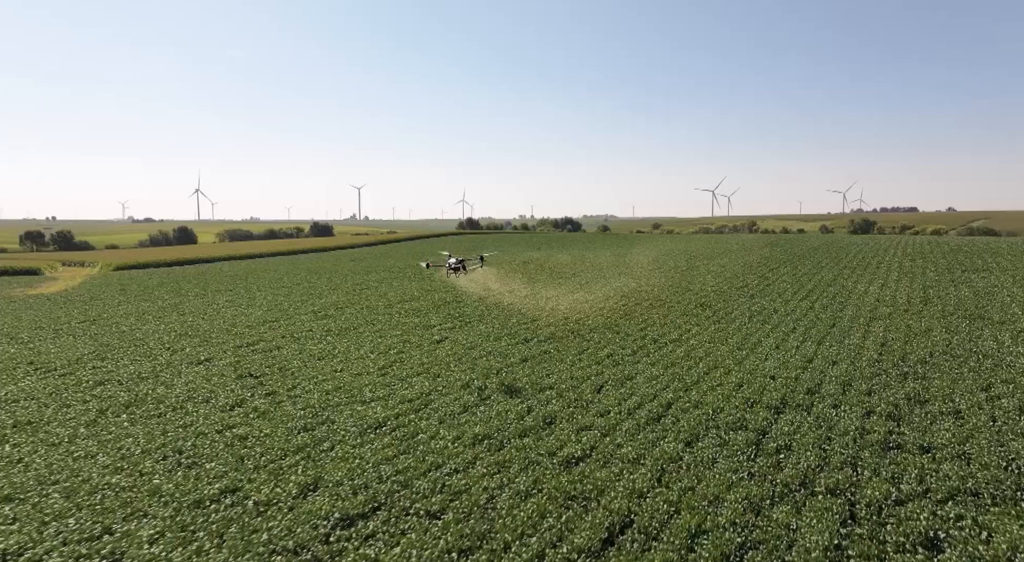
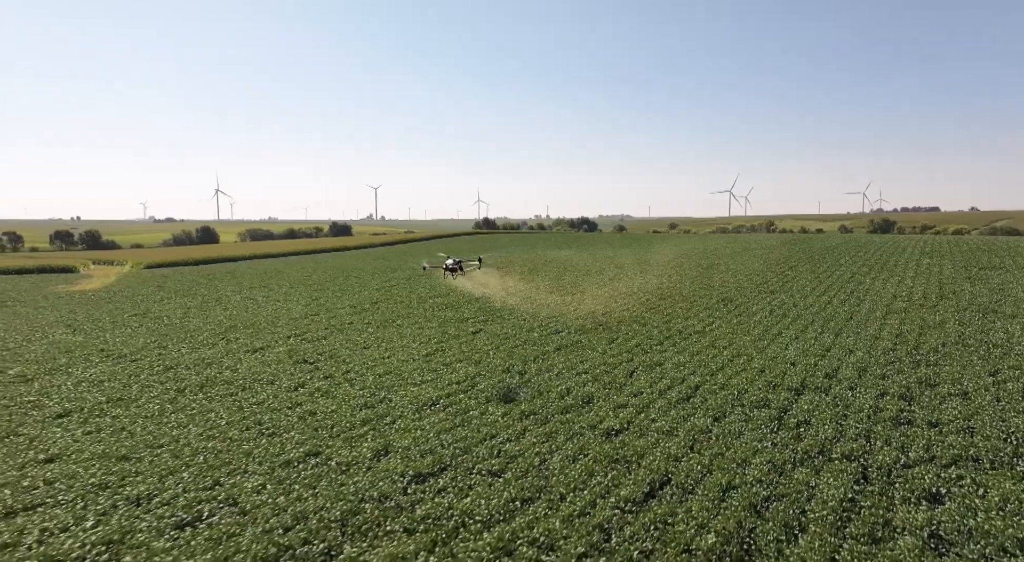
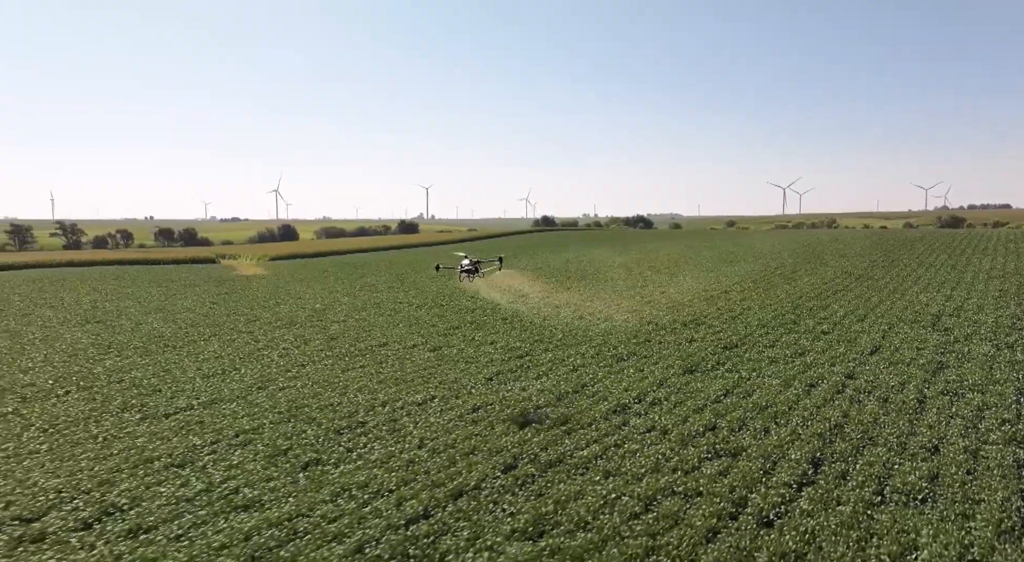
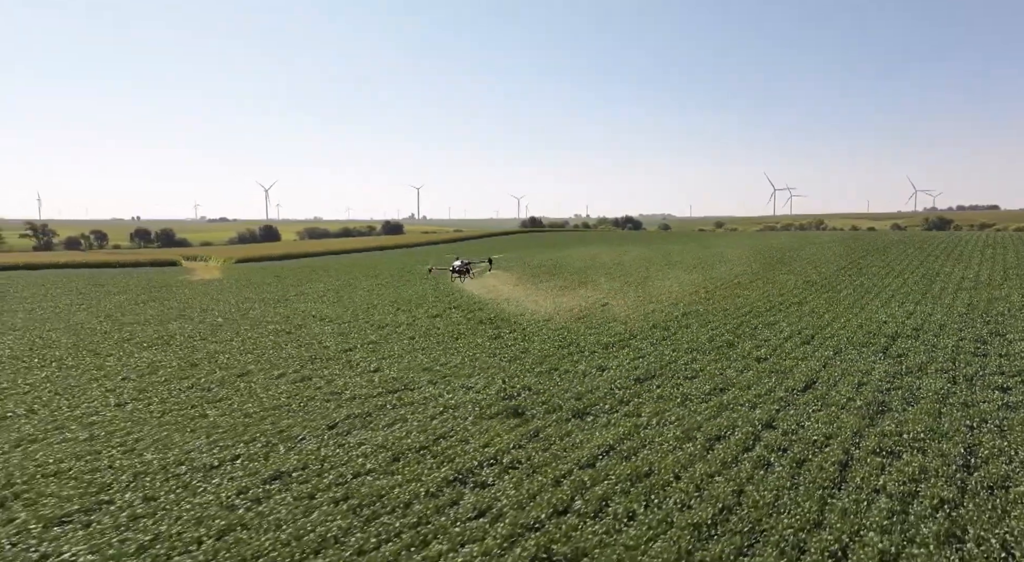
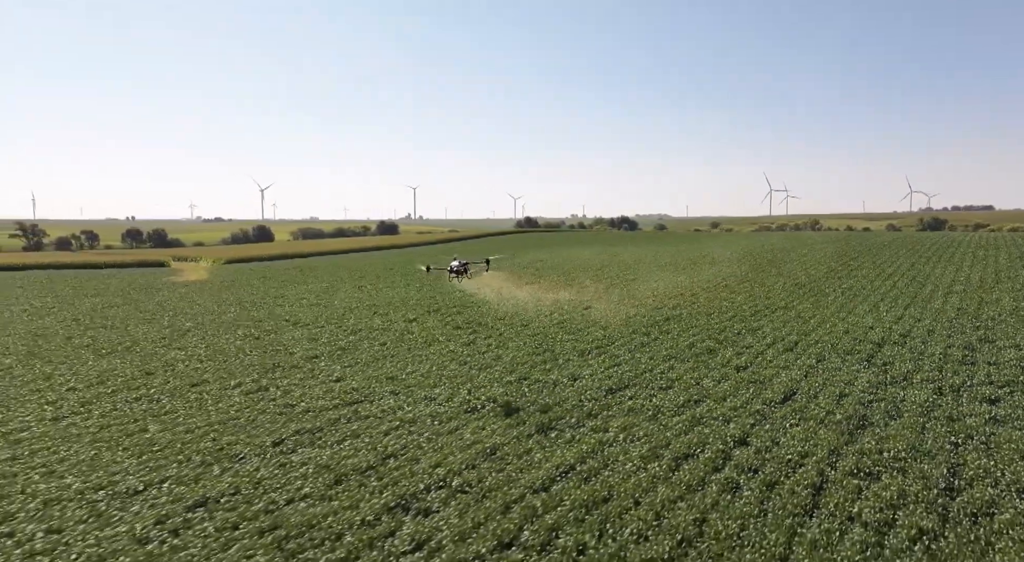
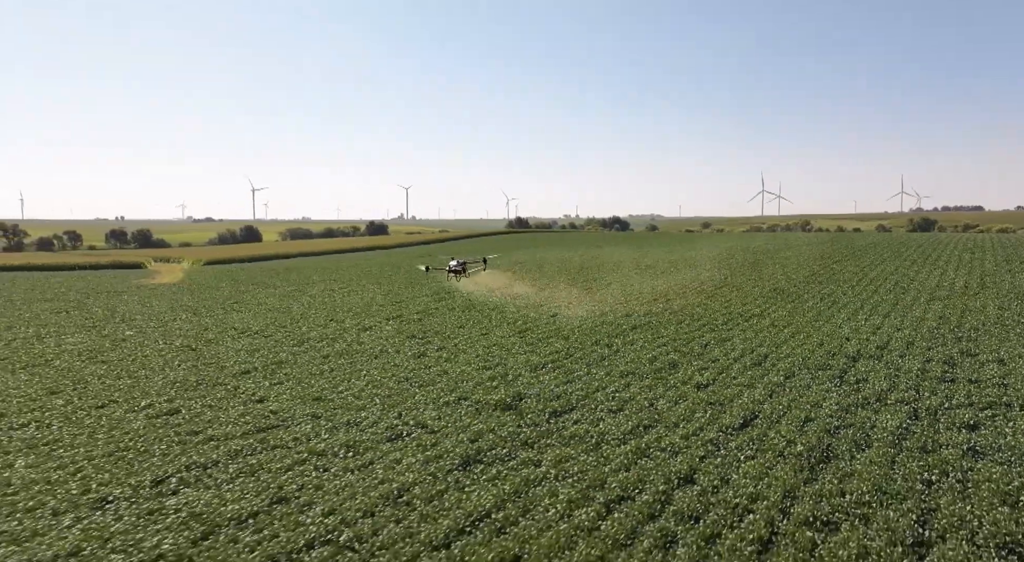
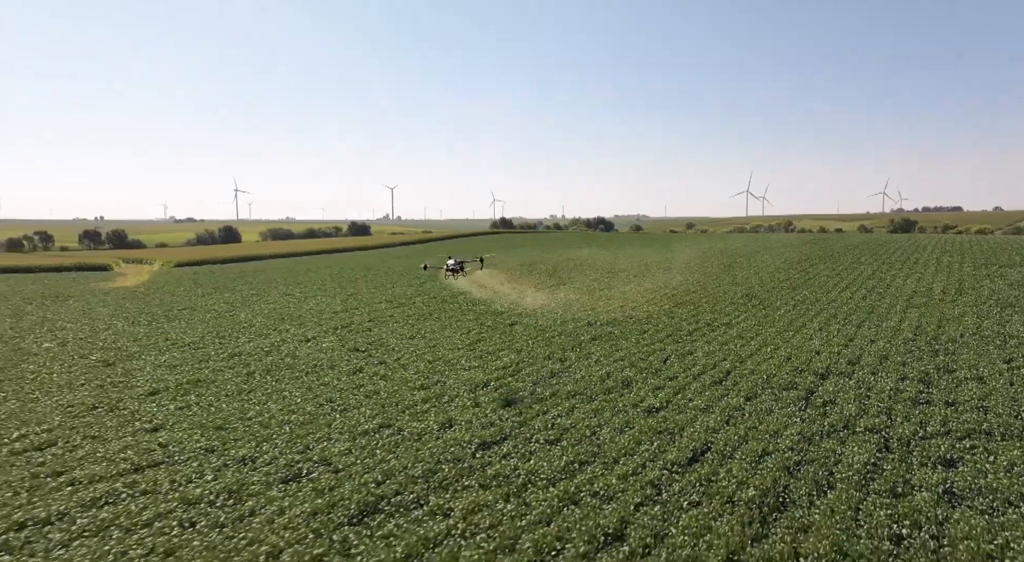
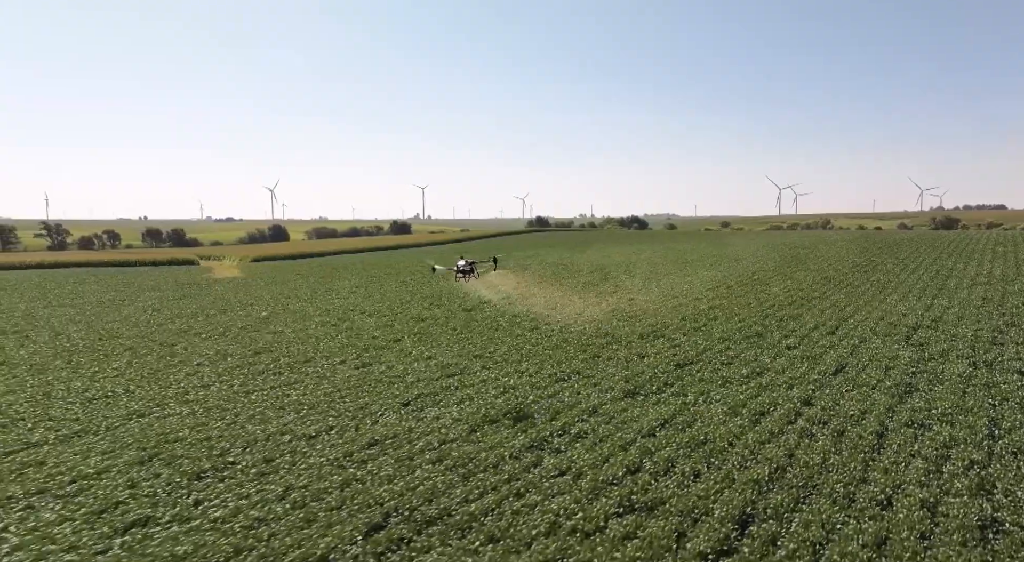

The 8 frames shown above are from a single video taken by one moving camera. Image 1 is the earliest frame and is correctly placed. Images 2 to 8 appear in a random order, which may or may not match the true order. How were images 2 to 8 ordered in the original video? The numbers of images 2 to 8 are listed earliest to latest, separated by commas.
2, 7, 6, 5, 4, 8, 3
